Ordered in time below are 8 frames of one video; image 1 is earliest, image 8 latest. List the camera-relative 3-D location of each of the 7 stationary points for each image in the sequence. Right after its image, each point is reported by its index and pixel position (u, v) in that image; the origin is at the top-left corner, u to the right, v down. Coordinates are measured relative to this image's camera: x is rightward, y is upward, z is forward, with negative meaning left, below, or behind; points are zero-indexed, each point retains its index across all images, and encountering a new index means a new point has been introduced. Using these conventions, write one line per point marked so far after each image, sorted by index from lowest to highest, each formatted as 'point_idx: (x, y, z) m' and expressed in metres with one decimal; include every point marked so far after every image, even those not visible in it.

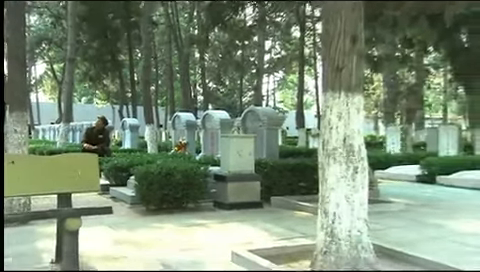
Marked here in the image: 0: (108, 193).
0: (-5.0, -1.8, +7.9) m
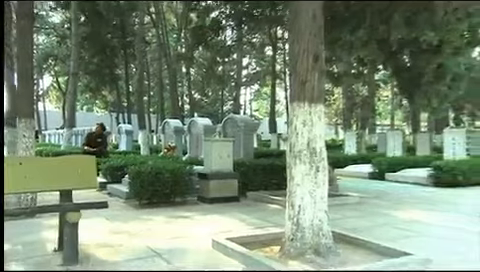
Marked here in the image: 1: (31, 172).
0: (-5.5, -2.0, +8.5) m
1: (-4.8, -0.8, +4.7) m
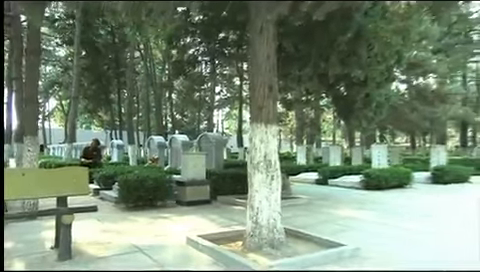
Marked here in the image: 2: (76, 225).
0: (-6.5, -2.6, +9.4) m
1: (-5.7, -1.2, +5.7) m
2: (-5.1, -2.8, +6.4) m
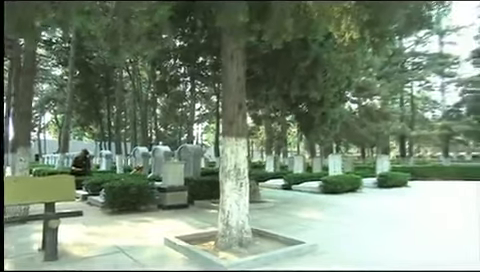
0: (-7.4, -3.1, +10.0) m
1: (-6.5, -1.6, +6.4) m
2: (-5.9, -3.1, +7.0) m
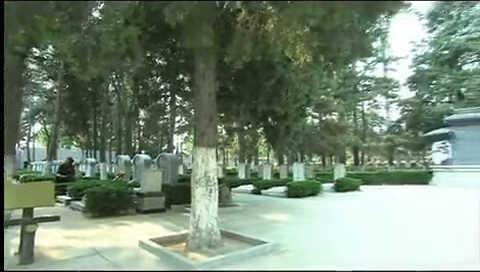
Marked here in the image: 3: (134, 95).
0: (-8.5, -3.5, +10.3) m
1: (-7.5, -1.8, +6.9) m
2: (-6.9, -3.4, +7.4) m
3: (-5.2, +2.1, +10.5) m
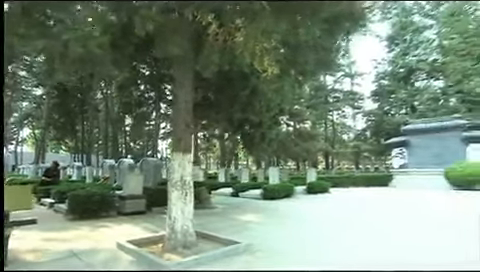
0: (-9.4, -3.8, +10.5) m
1: (-8.2, -2.0, +7.1) m
2: (-7.6, -3.6, +7.6) m
3: (-6.0, +1.8, +10.9) m
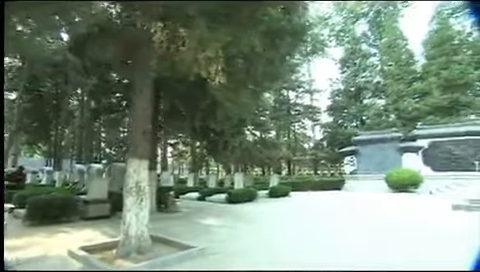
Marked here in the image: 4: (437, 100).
0: (-10.8, -4.0, +10.2) m
1: (-9.4, -2.1, +7.0) m
2: (-8.9, -3.7, +7.5) m
3: (-7.4, +1.5, +11.2) m
4: (+7.5, +1.4, +7.9) m
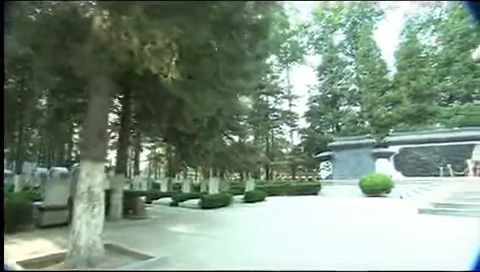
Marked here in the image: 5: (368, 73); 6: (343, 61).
0: (-11.9, -4.0, +9.3) m
1: (-10.2, -2.1, +6.3) m
2: (-9.7, -3.7, +6.7) m
3: (-8.4, +1.4, +10.7) m
4: (+6.6, +1.1, +8.2) m
5: (+5.1, +2.5, +8.4) m
6: (+4.2, +3.0, +8.5) m
